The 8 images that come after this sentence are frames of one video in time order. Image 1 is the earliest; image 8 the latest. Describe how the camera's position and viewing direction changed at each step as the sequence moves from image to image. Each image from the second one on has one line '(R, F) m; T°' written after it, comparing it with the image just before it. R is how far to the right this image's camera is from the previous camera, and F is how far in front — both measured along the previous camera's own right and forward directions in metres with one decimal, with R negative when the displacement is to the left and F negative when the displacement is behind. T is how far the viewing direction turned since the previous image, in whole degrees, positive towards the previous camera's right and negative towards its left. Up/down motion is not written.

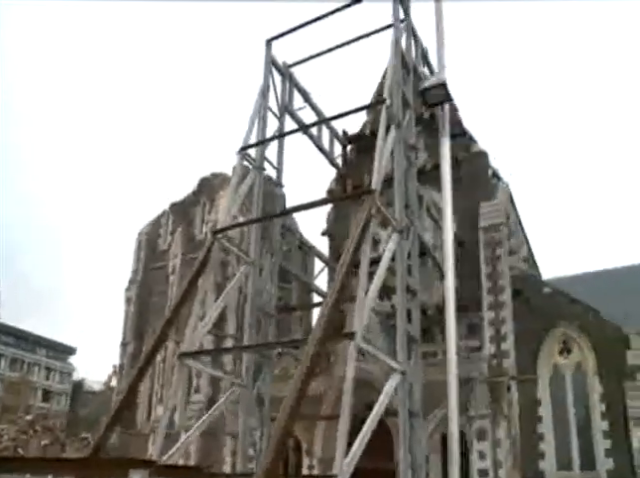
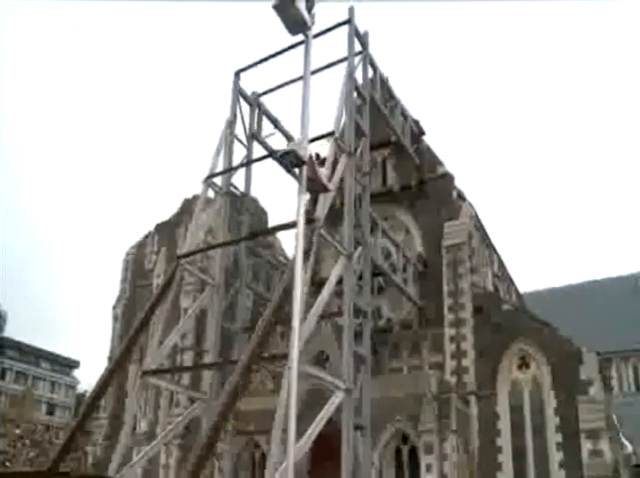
(+1.4, -0.7) m; -2°
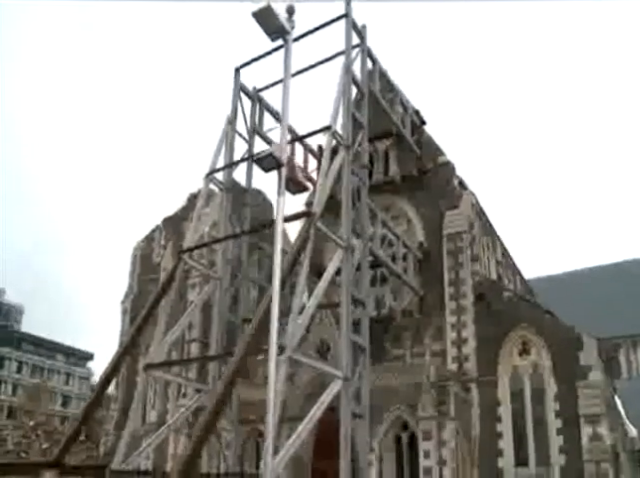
(+0.4, -0.2) m; -1°
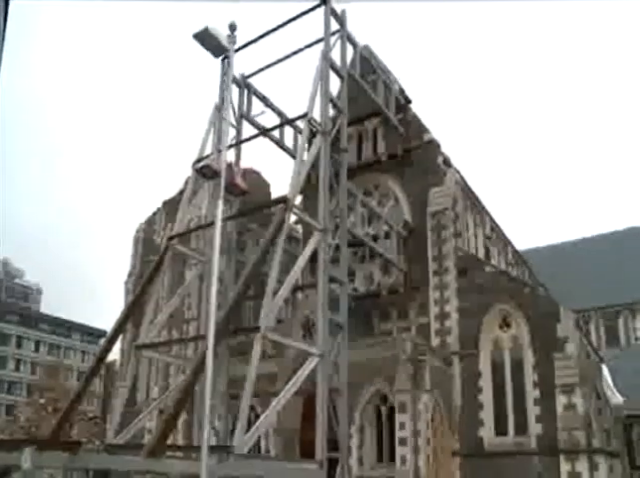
(+1.0, -0.5) m; -2°
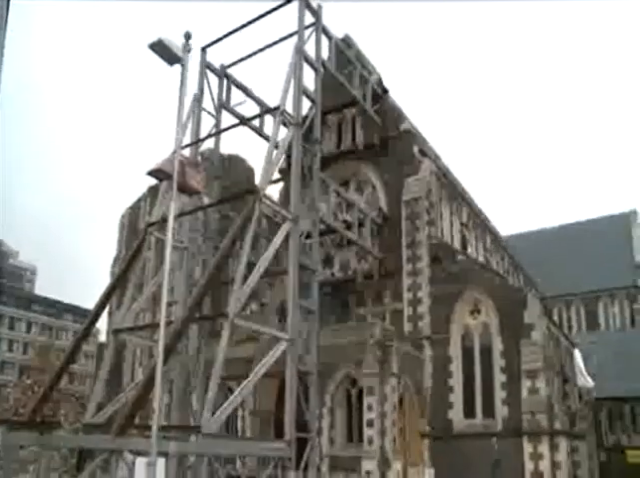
(+0.7, -0.4) m; 0°
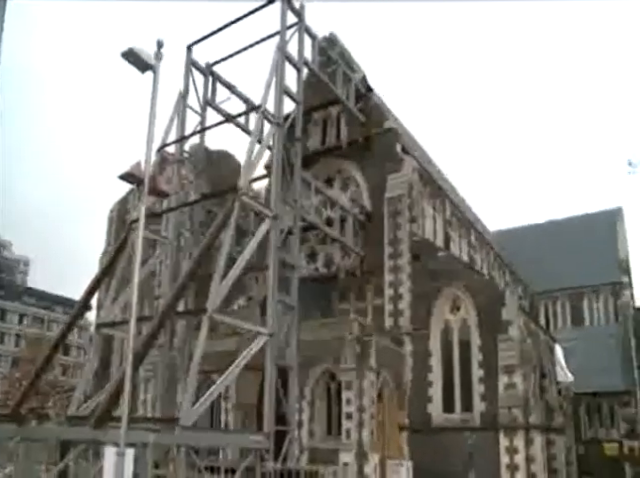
(+0.4, -0.3) m; 0°
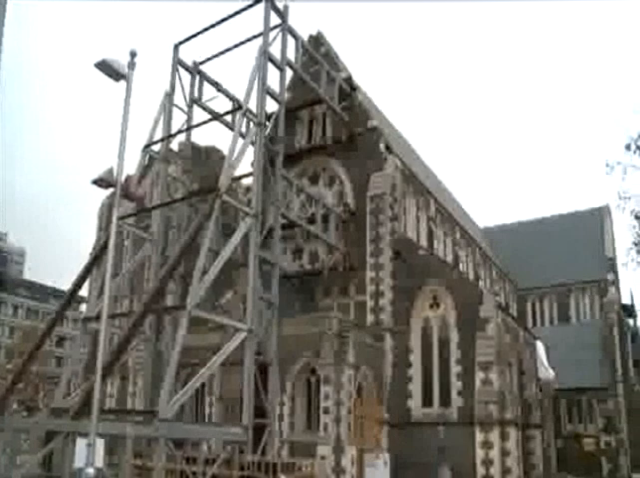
(+0.5, -0.3) m; 0°
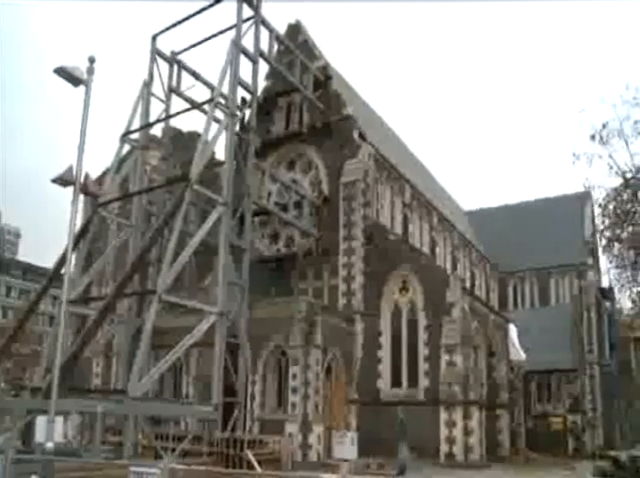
(+0.9, -0.5) m; 0°
